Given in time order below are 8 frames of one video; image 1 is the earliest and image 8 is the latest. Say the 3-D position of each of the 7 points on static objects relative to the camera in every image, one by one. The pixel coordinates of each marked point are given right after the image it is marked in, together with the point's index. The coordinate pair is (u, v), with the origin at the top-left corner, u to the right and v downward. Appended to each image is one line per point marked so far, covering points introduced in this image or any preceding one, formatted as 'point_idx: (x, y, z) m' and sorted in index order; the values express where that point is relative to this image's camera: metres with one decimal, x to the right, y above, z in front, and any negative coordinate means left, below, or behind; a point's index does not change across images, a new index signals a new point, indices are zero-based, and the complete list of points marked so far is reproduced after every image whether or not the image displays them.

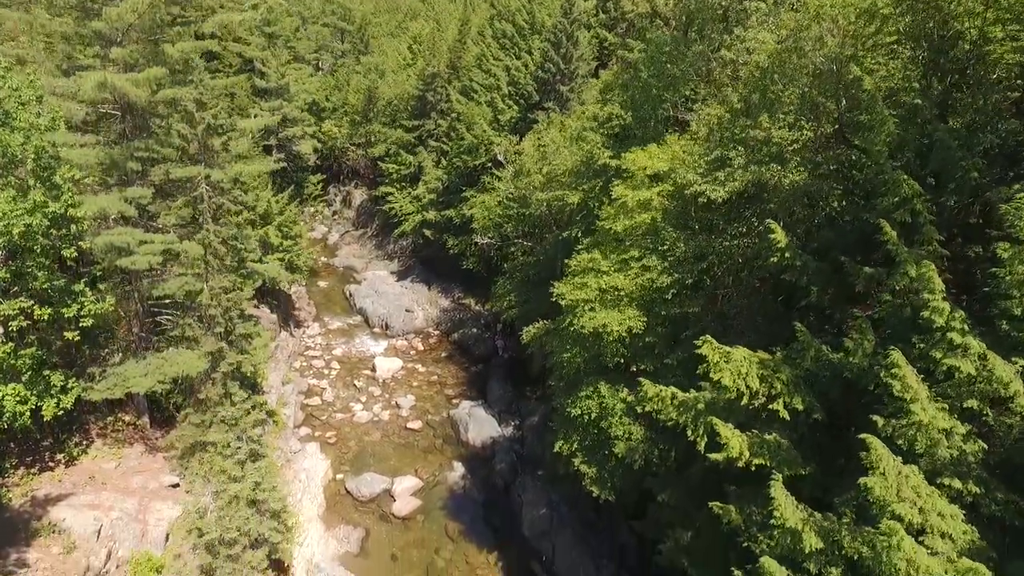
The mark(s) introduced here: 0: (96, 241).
0: (-12.6, +1.5, +16.5) m
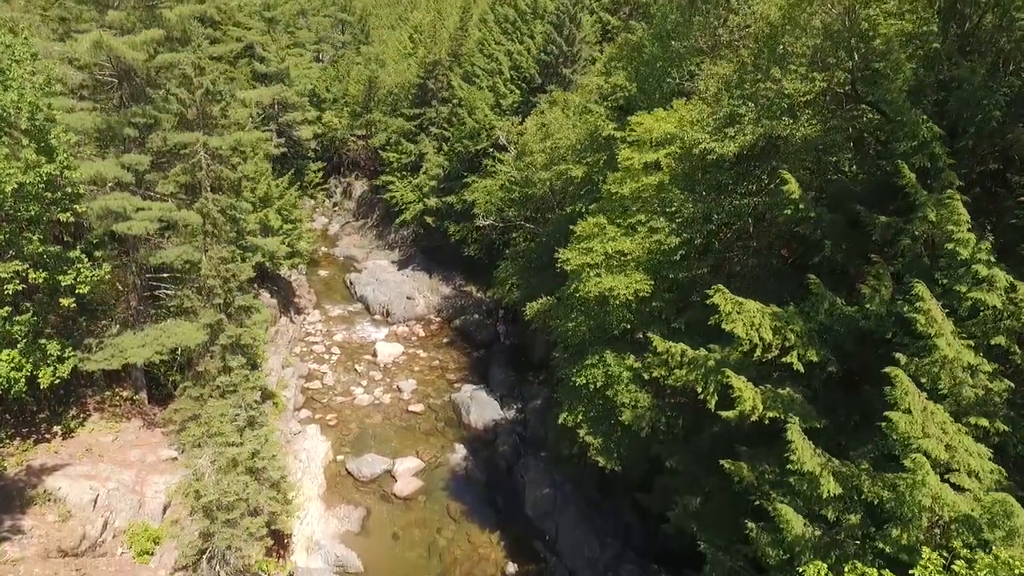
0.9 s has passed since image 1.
0: (-12.5, +2.5, +16.2) m
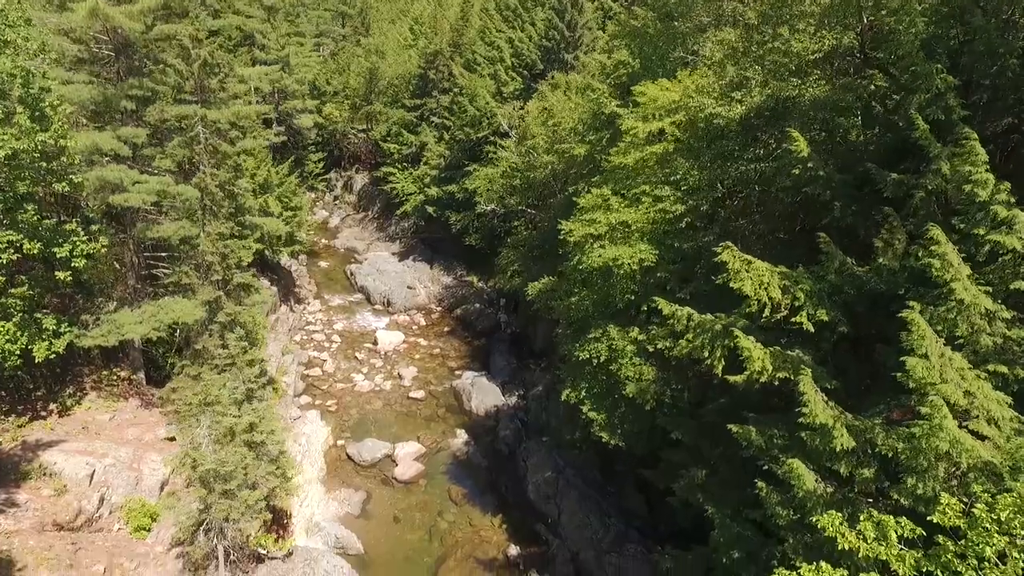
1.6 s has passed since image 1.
0: (-12.5, +3.3, +15.9) m
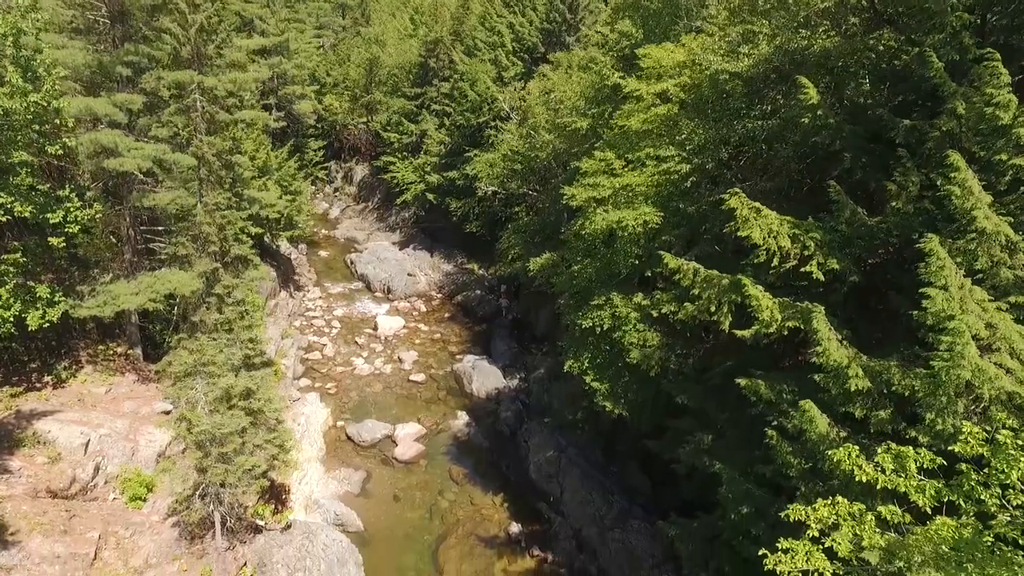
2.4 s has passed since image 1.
0: (-12.4, +4.3, +15.7) m
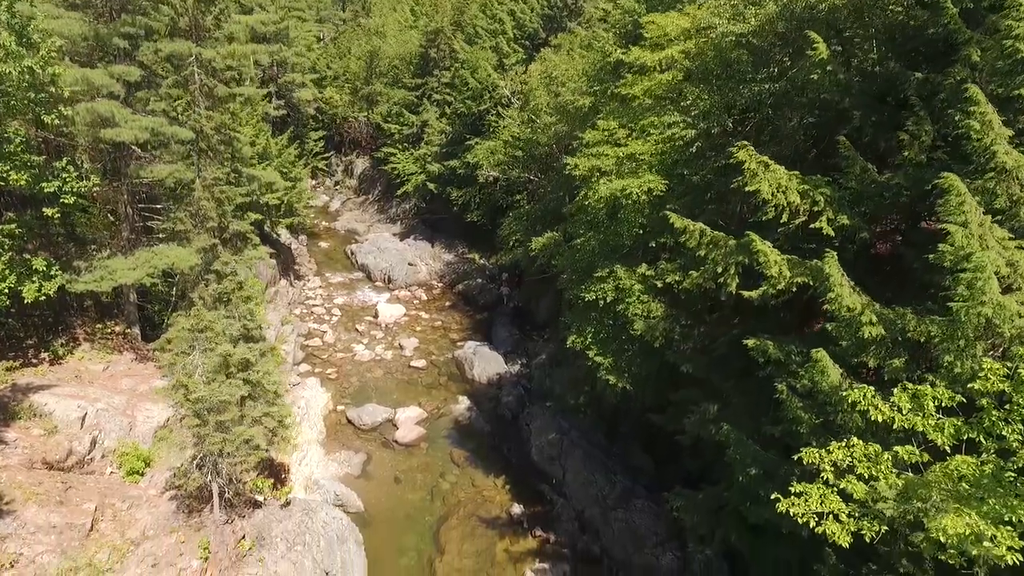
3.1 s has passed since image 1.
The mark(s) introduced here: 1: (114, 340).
0: (-12.4, +5.1, +15.5) m
1: (-14.4, -1.9, +19.7) m
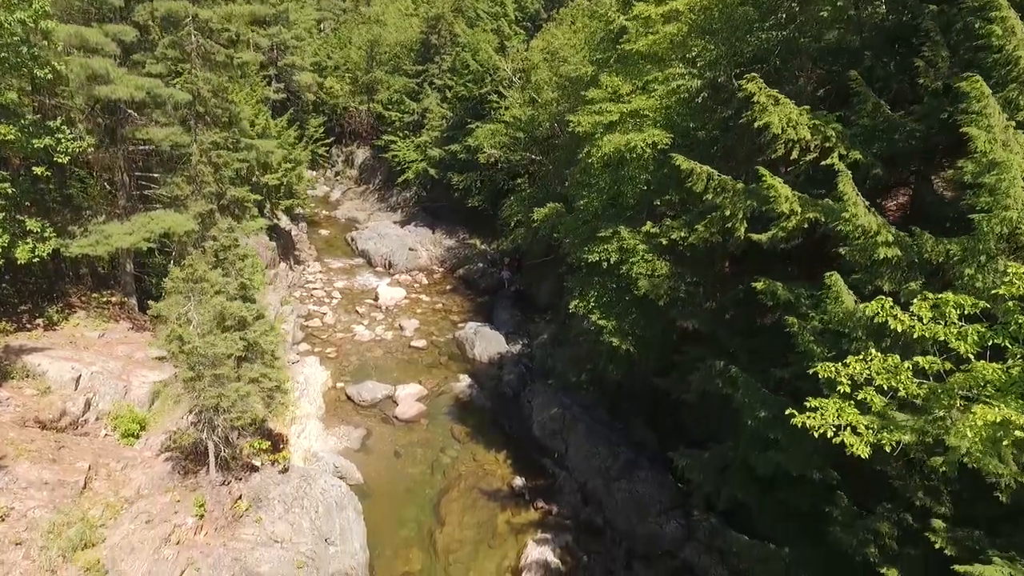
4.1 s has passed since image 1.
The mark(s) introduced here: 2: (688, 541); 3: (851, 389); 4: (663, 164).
0: (-12.3, +6.2, +15.2) m
1: (-14.4, -0.7, +19.4) m
2: (+5.4, -7.7, +16.5) m
3: (+4.0, -1.2, +6.4) m
4: (+4.1, +3.3, +14.7) m
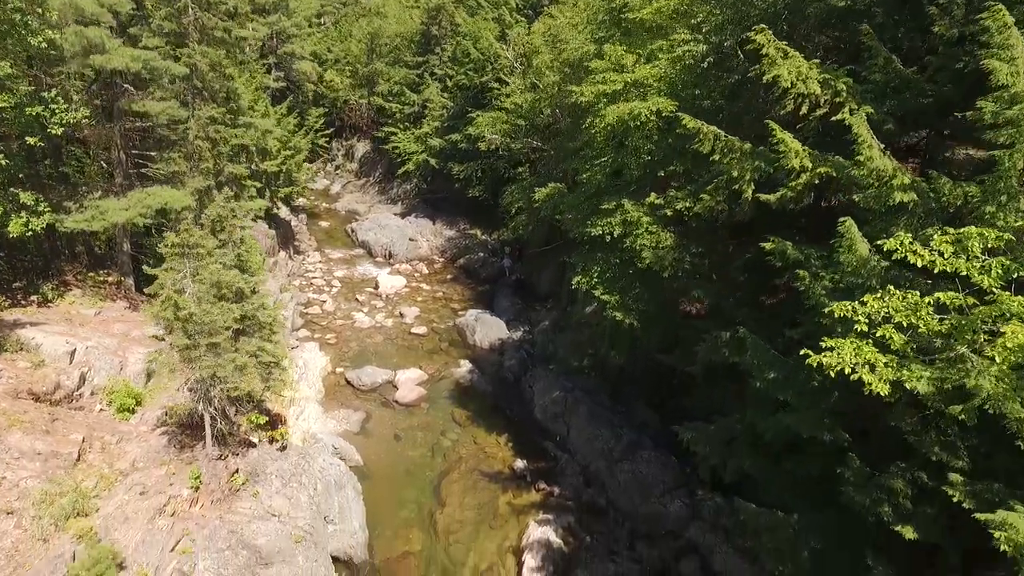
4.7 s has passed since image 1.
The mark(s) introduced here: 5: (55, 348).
0: (-12.3, +7.0, +15.0) m
1: (-14.3, 0.0, +19.2) m
2: (+5.4, -7.0, +16.3) m
3: (+4.0, -0.5, +6.2) m
4: (+4.1, +4.1, +14.5) m
5: (-12.4, -1.7, +14.8) m
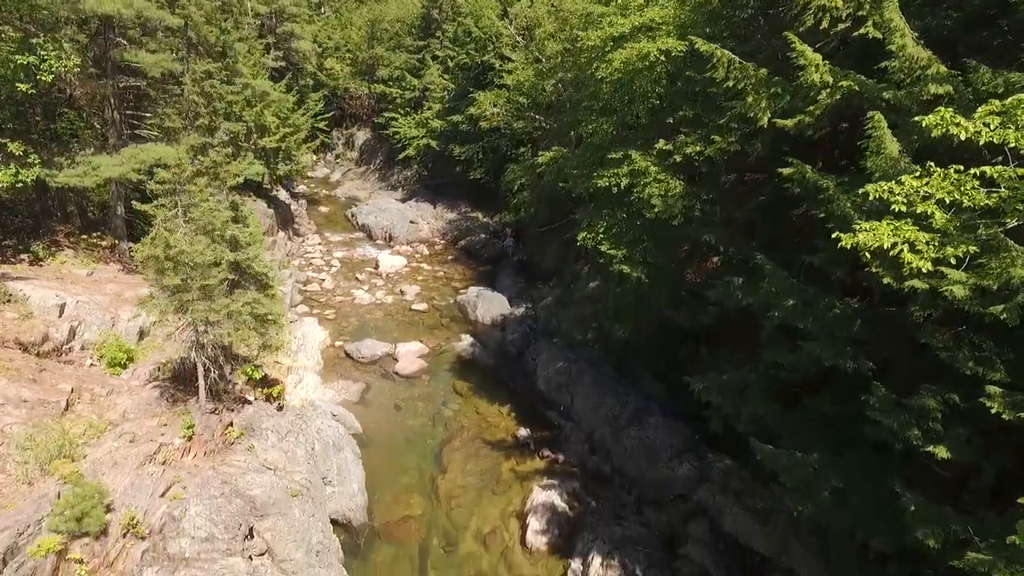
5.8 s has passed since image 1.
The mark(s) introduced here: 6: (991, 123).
0: (-12.2, +8.3, +14.5) m
1: (-14.2, +1.3, +18.7) m
2: (+5.5, -5.7, +15.8) m
3: (+4.1, +0.8, +5.7) m
4: (+4.2, +5.4, +14.0) m
5: (-12.3, -0.4, +14.4) m
6: (+5.0, +1.7, +5.6) m
